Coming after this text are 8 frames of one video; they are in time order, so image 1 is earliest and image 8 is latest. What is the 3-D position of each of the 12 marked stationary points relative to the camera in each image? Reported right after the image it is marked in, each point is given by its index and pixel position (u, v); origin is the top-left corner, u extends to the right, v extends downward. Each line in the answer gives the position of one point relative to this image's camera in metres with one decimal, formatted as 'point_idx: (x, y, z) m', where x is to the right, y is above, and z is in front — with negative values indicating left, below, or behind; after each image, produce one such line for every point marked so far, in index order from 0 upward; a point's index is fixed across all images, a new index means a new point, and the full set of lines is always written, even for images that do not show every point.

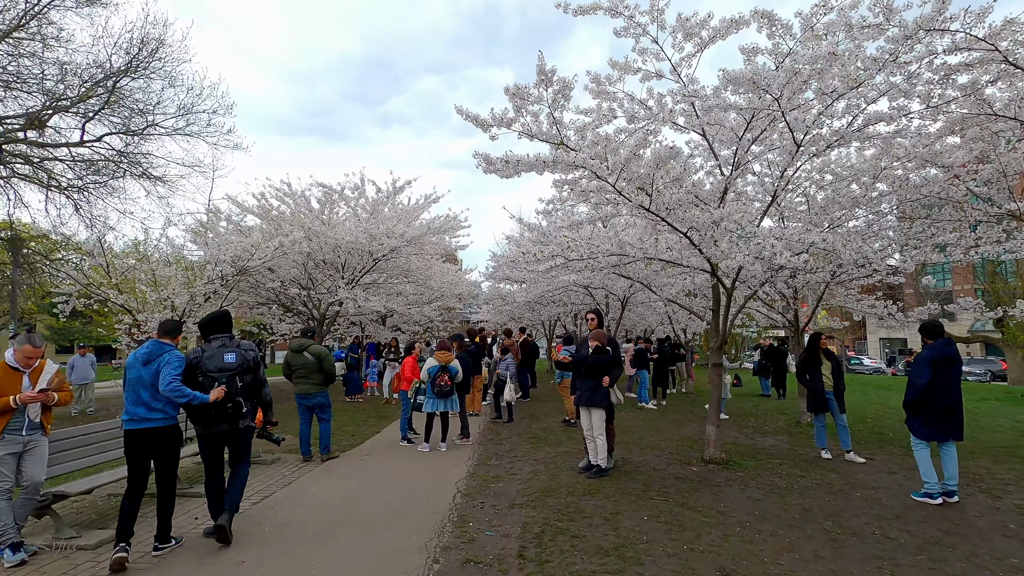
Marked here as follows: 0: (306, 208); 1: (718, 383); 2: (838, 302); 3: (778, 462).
0: (-4.7, +1.9, +12.3) m
1: (+2.6, -1.2, +6.8) m
2: (+6.5, -0.3, +10.7) m
3: (+3.4, -2.2, +6.8) m
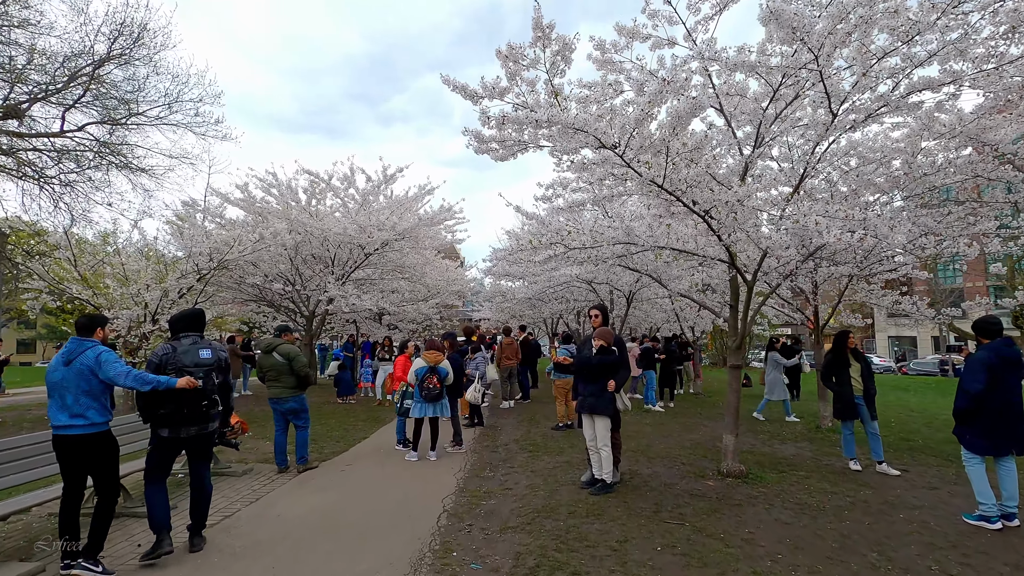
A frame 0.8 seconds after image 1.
0: (-4.8, +2.0, +11.7) m
1: (+2.6, -1.1, +6.1) m
2: (+6.5, -0.2, +10.0) m
3: (+3.3, -2.2, +6.1) m
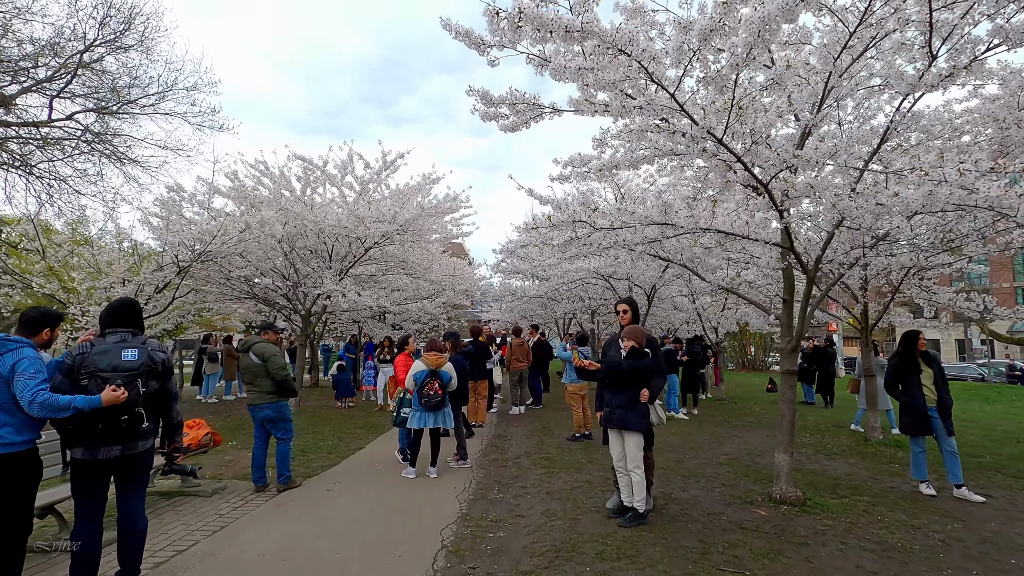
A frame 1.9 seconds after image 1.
0: (-4.5, +2.0, +10.8) m
1: (+2.7, -1.0, +5.1) m
2: (+6.7, -0.1, +8.9) m
3: (+3.4, -2.1, +5.1) m
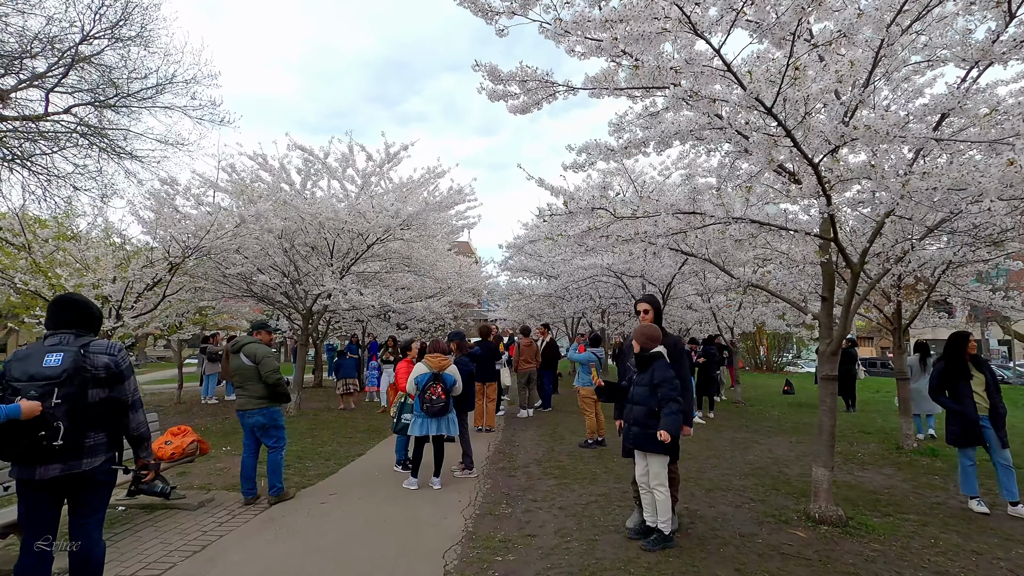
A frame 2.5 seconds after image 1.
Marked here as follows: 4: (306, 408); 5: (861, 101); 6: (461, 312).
0: (-4.4, +2.1, +10.4) m
1: (+2.8, -1.0, +4.6) m
2: (+6.8, -0.1, +8.4) m
3: (+3.5, -2.0, +4.6) m
4: (-4.6, -2.7, +11.9) m
5: (+2.5, +1.4, +3.9) m
6: (-1.9, -0.9, +19.9) m
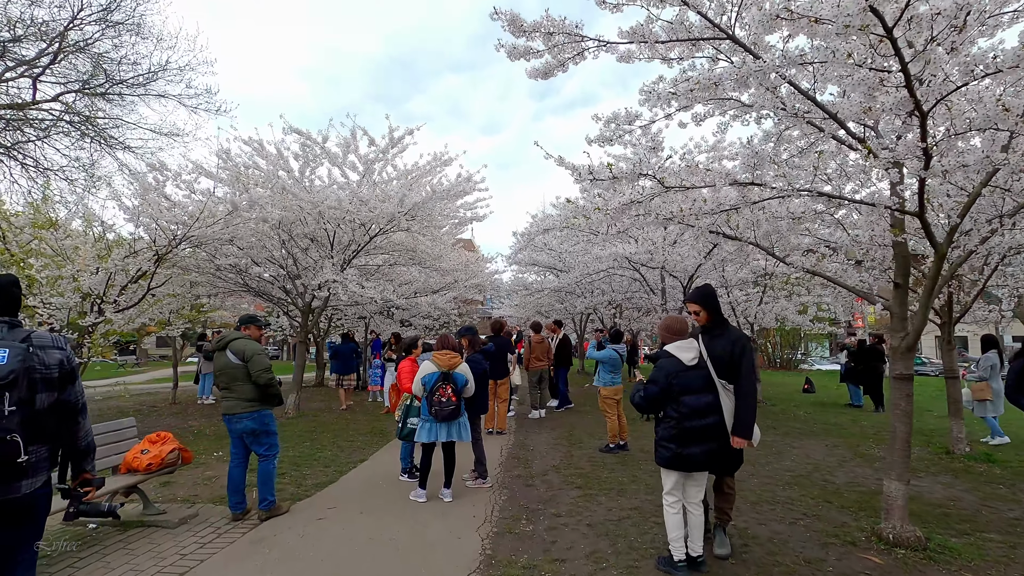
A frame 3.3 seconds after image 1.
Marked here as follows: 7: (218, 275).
0: (-4.2, +2.2, +9.8) m
1: (+3.0, -0.9, +4.0) m
2: (+7.0, +0.1, +7.7) m
3: (+3.7, -1.9, +4.0) m
4: (-4.4, -2.6, +11.3) m
5: (+2.7, +1.5, +3.3) m
6: (-1.6, -0.8, +19.3) m
7: (-5.3, +0.2, +9.5) m
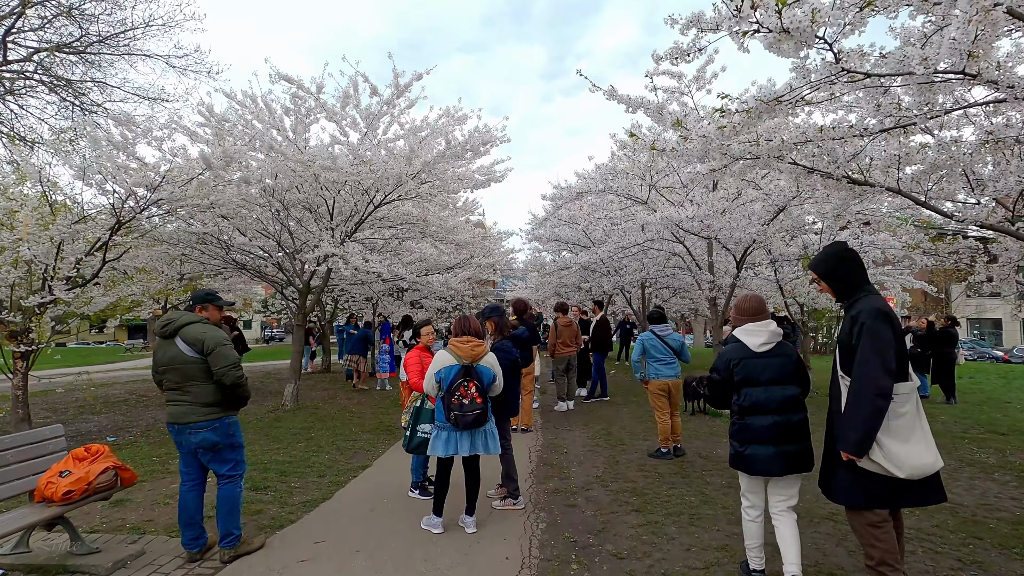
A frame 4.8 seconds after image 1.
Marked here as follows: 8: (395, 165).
0: (-3.8, +2.6, +8.5) m
1: (+3.2, -0.7, +2.7) m
2: (+7.4, +0.4, +6.3) m
3: (+4.0, -1.7, +2.7) m
4: (-4.0, -2.1, +10.2) m
5: (+3.0, +1.7, +1.9) m
6: (-1.0, -0.1, +18.1) m
7: (-4.9, +0.6, +8.3) m
8: (-1.8, +1.8, +8.2) m
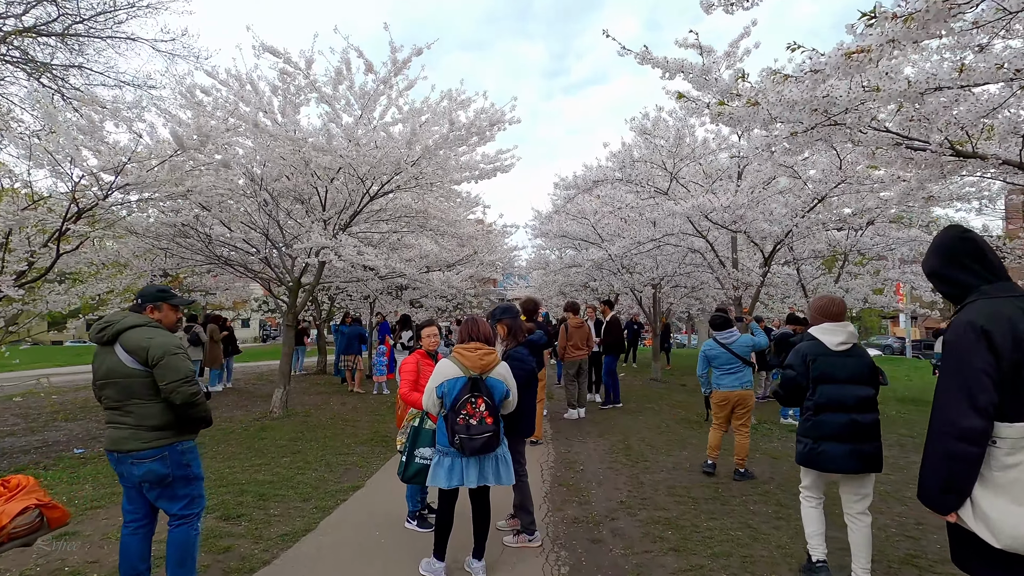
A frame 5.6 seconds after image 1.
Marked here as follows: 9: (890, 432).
0: (-3.7, +2.6, +7.8) m
1: (+3.4, -0.7, +2.0) m
2: (+7.5, +0.4, +5.6) m
3: (+4.1, -1.7, +2.0) m
4: (-3.9, -2.1, +9.5) m
5: (+3.1, +1.7, +1.2) m
6: (-0.9, 0.0, +17.4) m
7: (-4.8, +0.7, +7.6) m
8: (-1.7, +1.9, +7.5) m
9: (+5.6, -2.1, +8.0) m
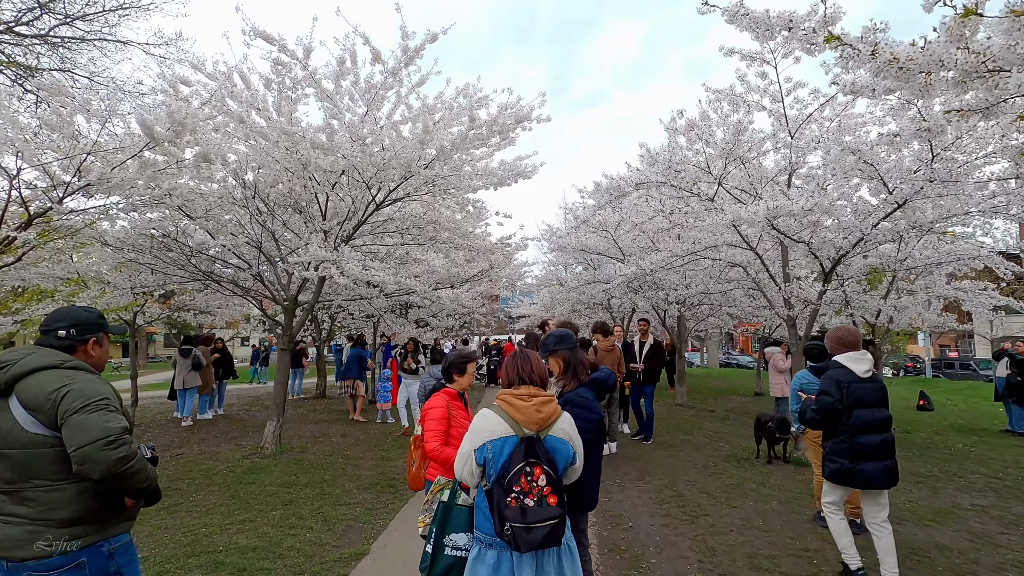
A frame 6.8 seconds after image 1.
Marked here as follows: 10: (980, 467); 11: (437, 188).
0: (-3.3, +2.4, +7.0) m
1: (+3.7, -0.7, +1.0) m
2: (+7.8, +0.2, +4.7) m
3: (+4.4, -1.8, +1.0) m
4: (-3.5, -2.4, +8.5) m
5: (+3.4, +1.6, +0.3) m
6: (-0.6, -0.6, +16.4) m
7: (-4.4, +0.4, +6.7) m
8: (-1.3, +1.6, +6.6) m
9: (+6.0, -2.3, +7.0) m
10: (+6.3, -2.4, +7.2) m
11: (-1.0, +1.4, +7.4) m
